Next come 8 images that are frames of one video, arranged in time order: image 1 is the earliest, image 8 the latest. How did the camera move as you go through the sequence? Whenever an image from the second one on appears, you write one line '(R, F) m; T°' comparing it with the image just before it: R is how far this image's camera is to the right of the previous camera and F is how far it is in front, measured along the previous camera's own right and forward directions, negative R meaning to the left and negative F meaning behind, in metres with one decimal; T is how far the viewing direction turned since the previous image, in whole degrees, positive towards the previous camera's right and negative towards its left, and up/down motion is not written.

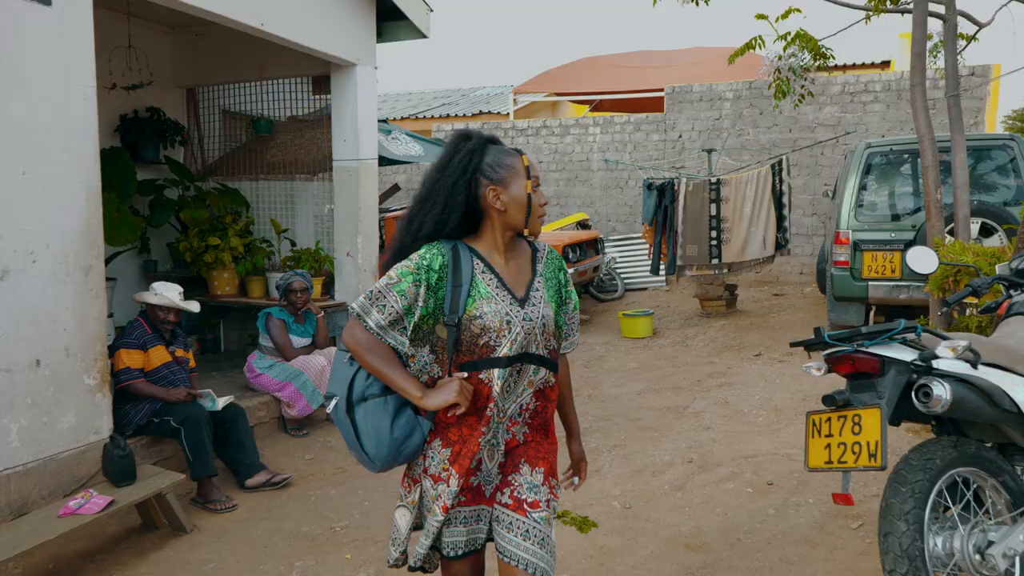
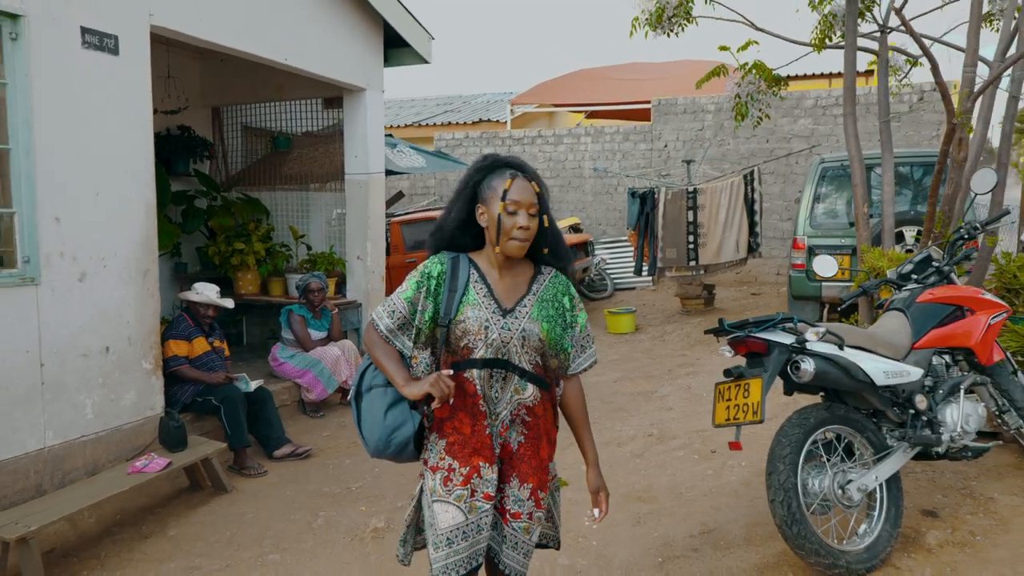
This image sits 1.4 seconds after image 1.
(+0.1, -0.8) m; 0°
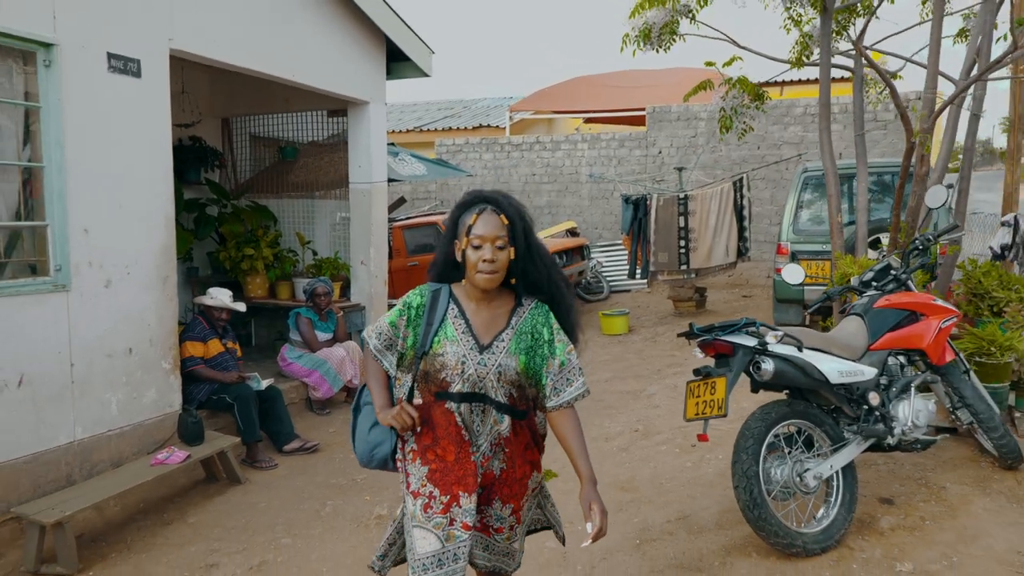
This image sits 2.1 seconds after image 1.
(+0.1, -0.3) m; 0°
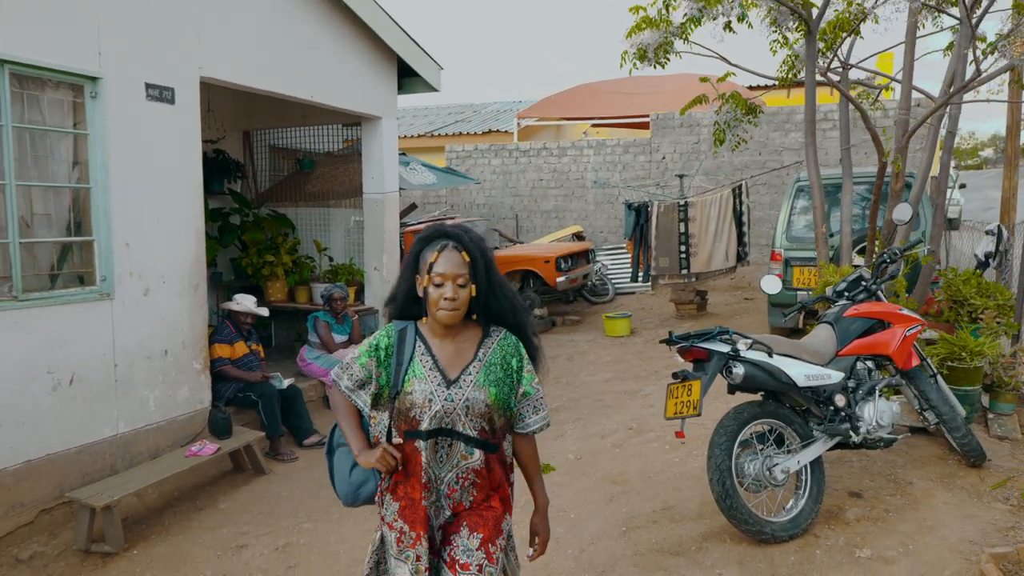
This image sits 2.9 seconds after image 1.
(+0.1, -0.4) m; -1°
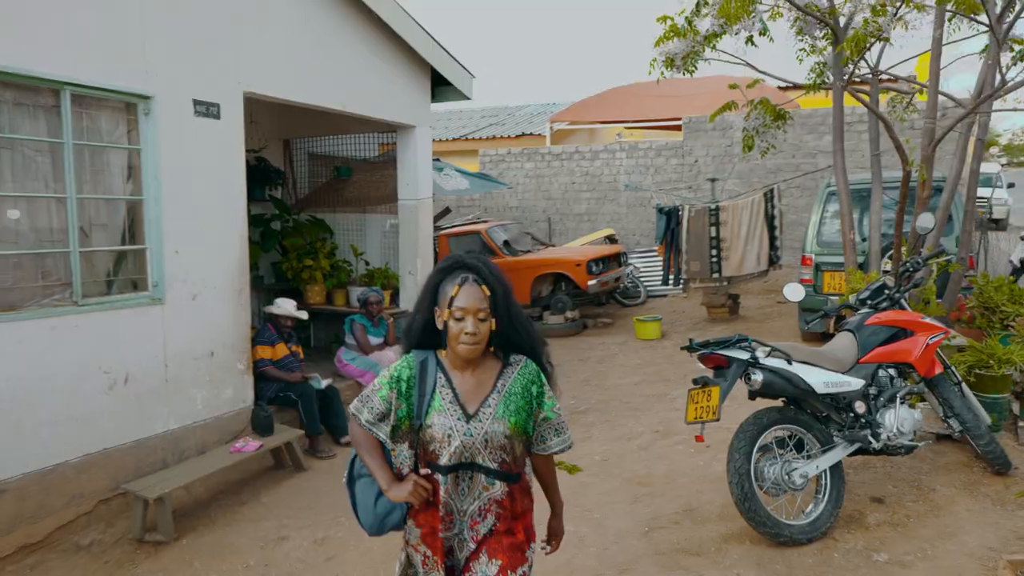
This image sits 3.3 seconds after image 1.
(0.0, -0.2) m; -3°
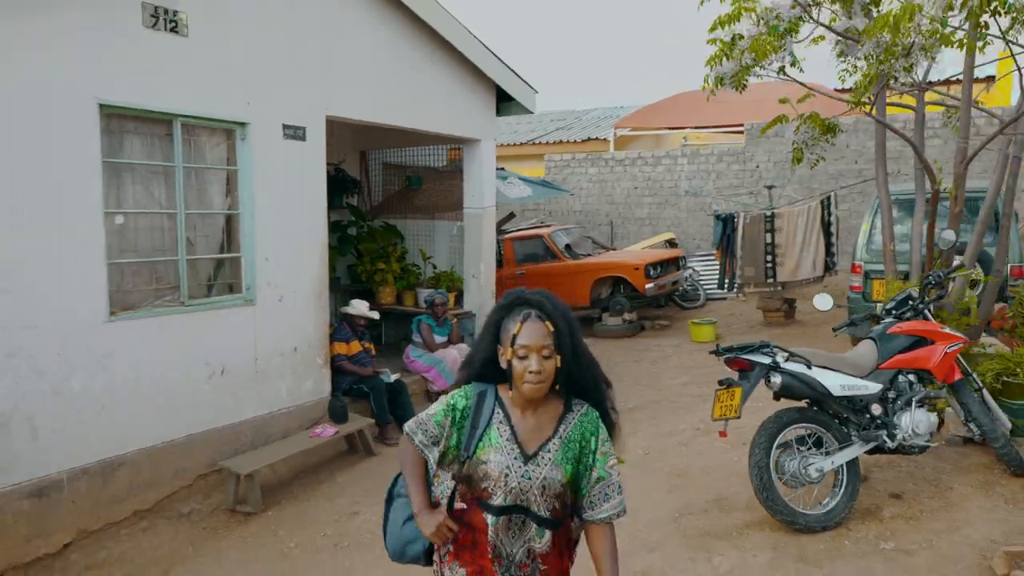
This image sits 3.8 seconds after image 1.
(+0.2, -0.5) m; -6°
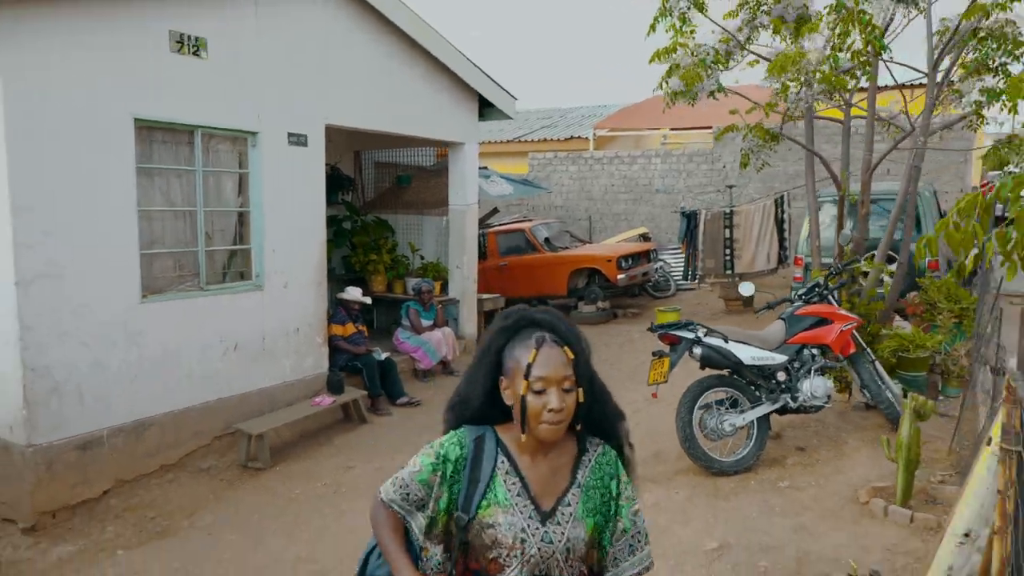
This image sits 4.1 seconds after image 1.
(+0.2, -0.9) m; +1°
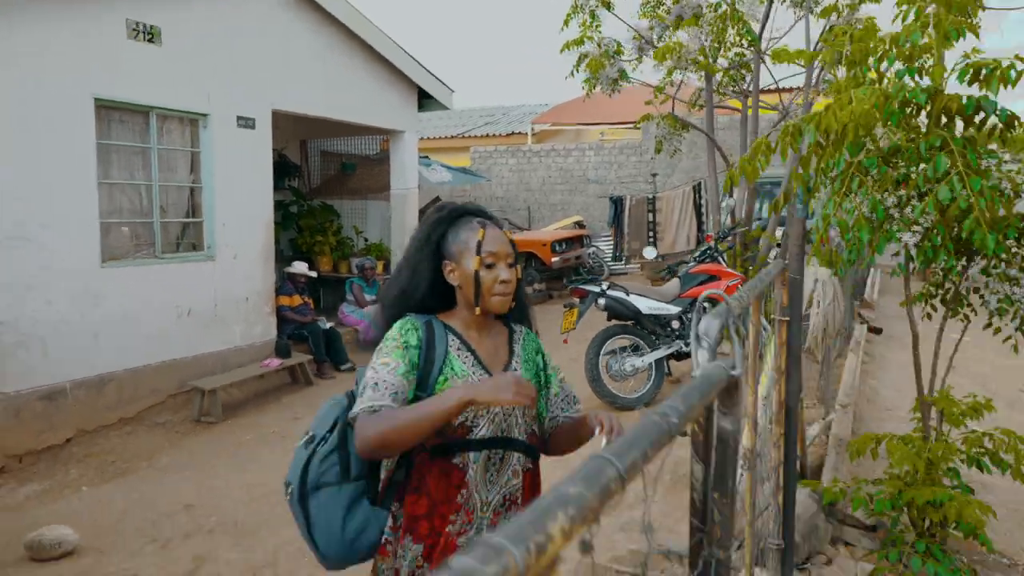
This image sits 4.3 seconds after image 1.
(+0.2, -0.7) m; +4°
